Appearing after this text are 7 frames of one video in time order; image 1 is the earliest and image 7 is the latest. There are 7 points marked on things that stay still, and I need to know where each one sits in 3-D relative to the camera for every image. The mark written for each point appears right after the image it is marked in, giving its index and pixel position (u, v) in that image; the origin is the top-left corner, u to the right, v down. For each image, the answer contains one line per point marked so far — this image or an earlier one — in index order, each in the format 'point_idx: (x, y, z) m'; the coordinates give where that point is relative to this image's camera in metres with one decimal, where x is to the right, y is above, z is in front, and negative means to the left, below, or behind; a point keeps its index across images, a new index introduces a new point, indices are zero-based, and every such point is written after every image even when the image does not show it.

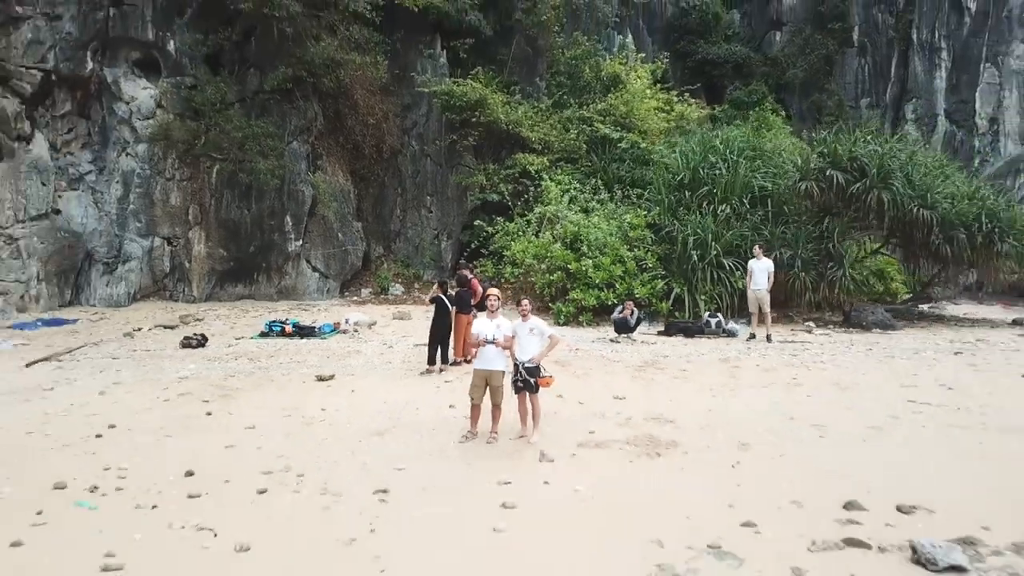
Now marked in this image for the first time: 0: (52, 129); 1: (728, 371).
0: (-3.4, +1.2, +6.6) m
1: (+0.9, -0.3, +3.8) m
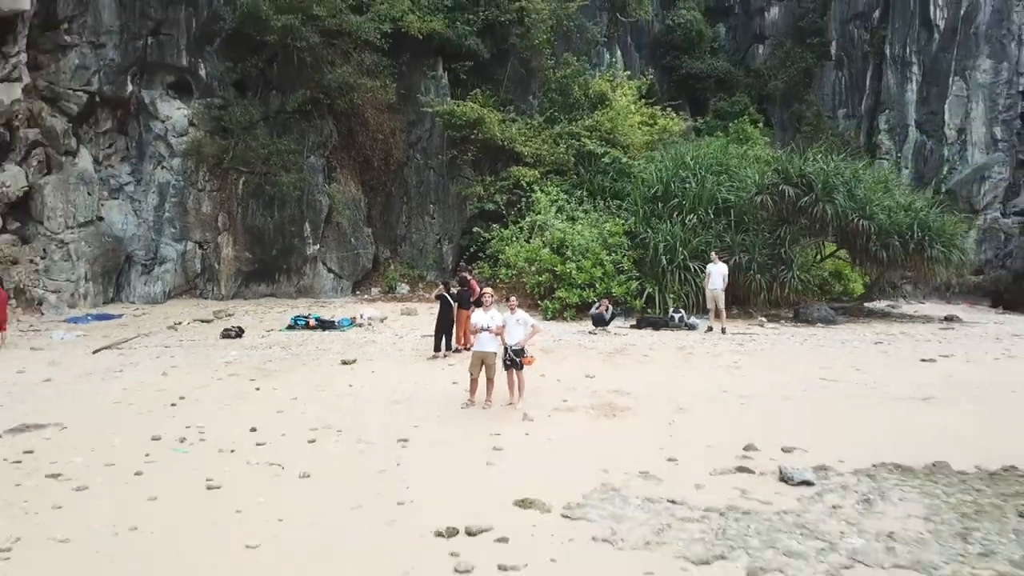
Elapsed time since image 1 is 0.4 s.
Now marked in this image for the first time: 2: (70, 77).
0: (-3.4, +1.2, +7.3) m
1: (+0.9, -0.3, +4.5) m
2: (-3.5, +1.7, +7.1) m
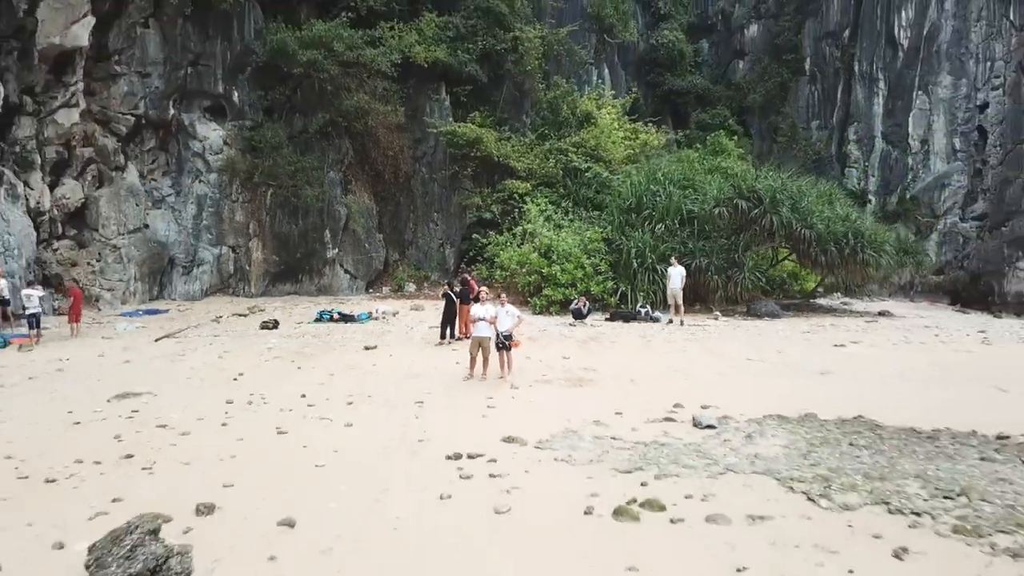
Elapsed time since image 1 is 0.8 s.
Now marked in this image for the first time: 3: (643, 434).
0: (-3.5, +1.2, +8.3) m
1: (+0.8, -0.3, +5.5) m
2: (-3.5, +1.7, +8.1) m
3: (+0.5, -0.6, +3.5) m
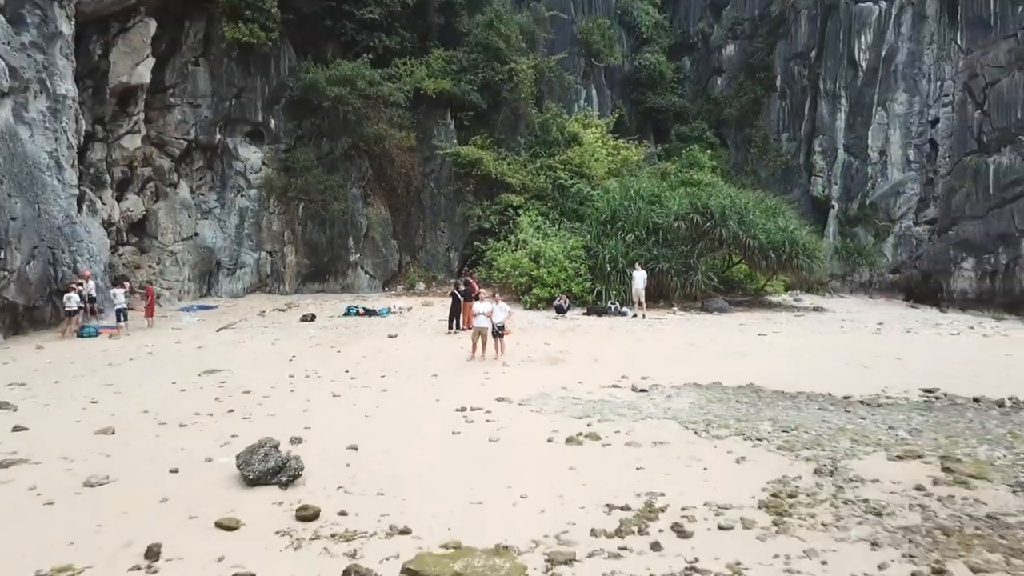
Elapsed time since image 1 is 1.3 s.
0: (-3.5, +1.2, +9.8) m
1: (+0.8, -0.3, +7.0) m
2: (-3.6, +1.7, +9.5) m
3: (+0.5, -0.6, +4.9) m
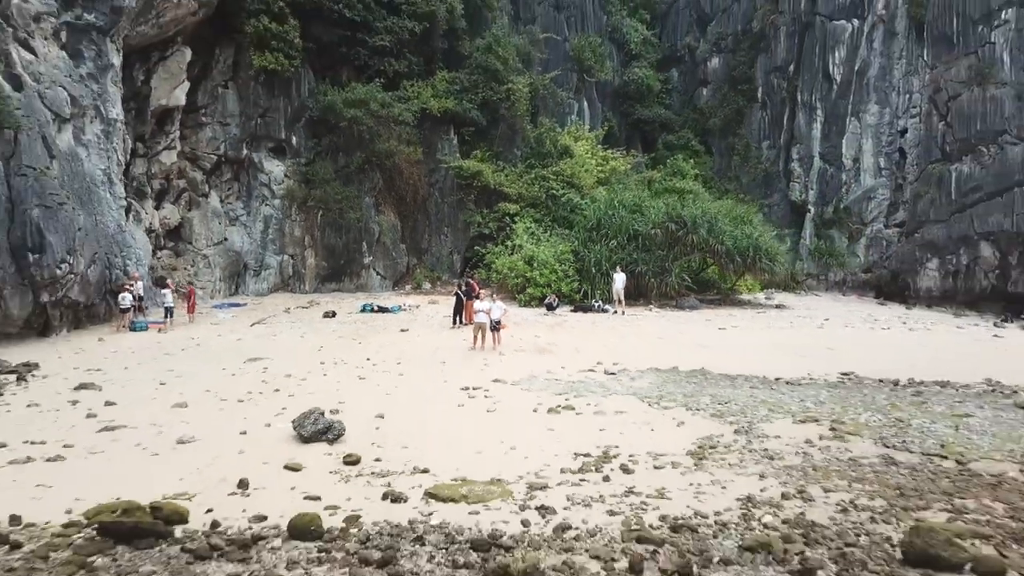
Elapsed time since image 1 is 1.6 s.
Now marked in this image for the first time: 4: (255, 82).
0: (-3.5, +1.2, +10.9) m
1: (+0.7, -0.3, +8.1) m
2: (-3.6, +1.7, +10.6) m
3: (+0.4, -0.6, +6.0) m
4: (-3.1, +2.5, +10.8) m
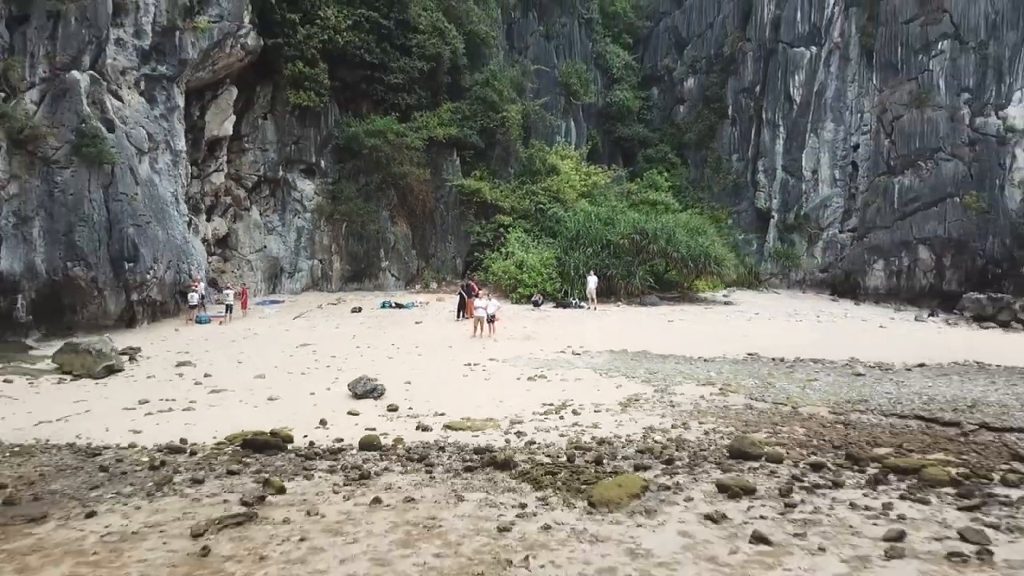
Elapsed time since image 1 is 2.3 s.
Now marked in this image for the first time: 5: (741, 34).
0: (-3.6, +1.2, +12.9) m
1: (+0.6, -0.3, +10.1) m
2: (-3.7, +1.7, +12.6) m
3: (+0.3, -0.6, +8.0) m
4: (-3.2, +2.5, +12.8) m
5: (+5.0, +5.6, +19.5) m
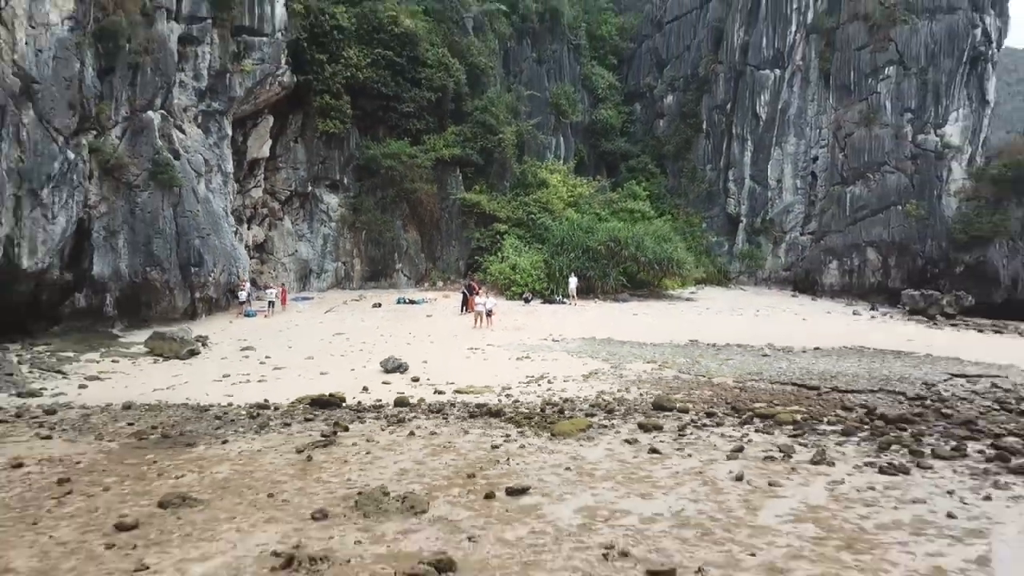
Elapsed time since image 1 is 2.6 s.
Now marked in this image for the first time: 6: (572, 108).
0: (-3.7, +1.2, +15.0) m
1: (+0.6, -0.3, +12.2) m
2: (-3.8, +1.7, +14.7) m
3: (+0.3, -0.6, +10.2) m
4: (-3.3, +2.5, +14.9) m
5: (+4.9, +5.6, +21.6) m
6: (+1.3, +3.8, +18.8) m
